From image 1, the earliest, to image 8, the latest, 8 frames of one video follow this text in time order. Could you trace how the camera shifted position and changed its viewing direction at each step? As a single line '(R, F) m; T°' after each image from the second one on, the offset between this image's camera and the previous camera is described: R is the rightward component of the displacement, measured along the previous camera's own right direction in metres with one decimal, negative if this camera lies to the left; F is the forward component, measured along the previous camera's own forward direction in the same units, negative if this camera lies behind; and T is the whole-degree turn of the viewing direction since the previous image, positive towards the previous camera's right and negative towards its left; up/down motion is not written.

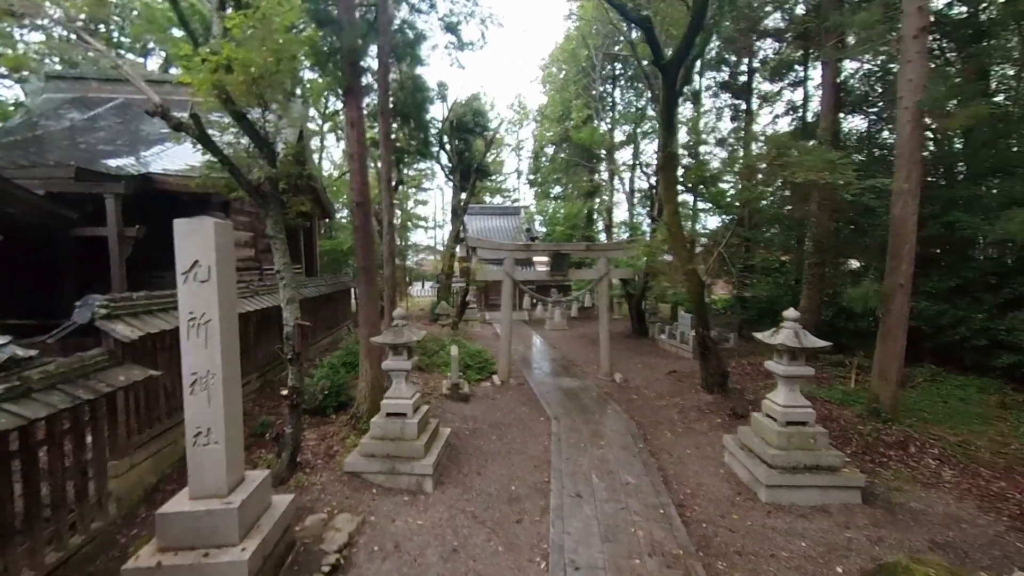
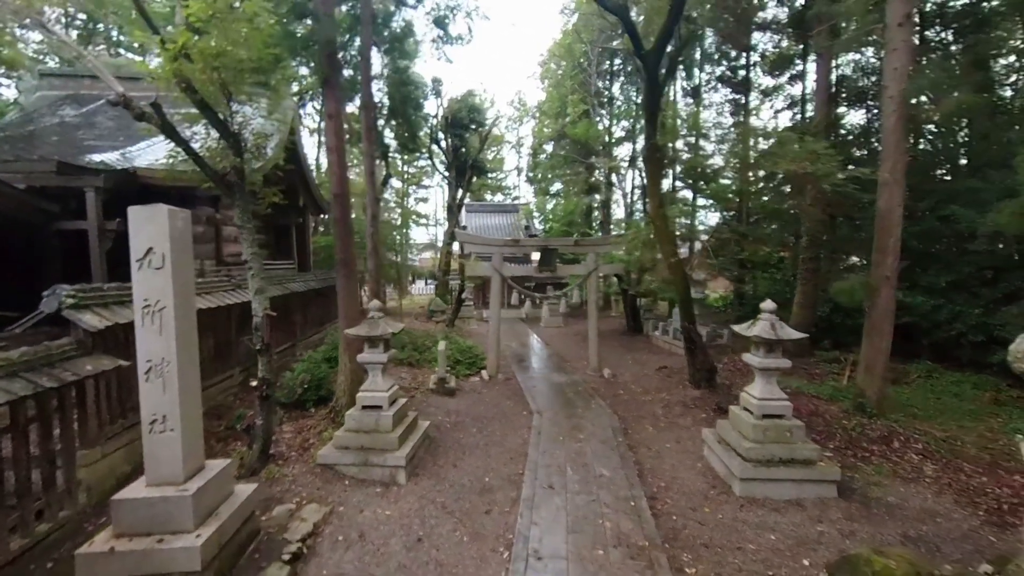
(+0.4, 0.0) m; -1°
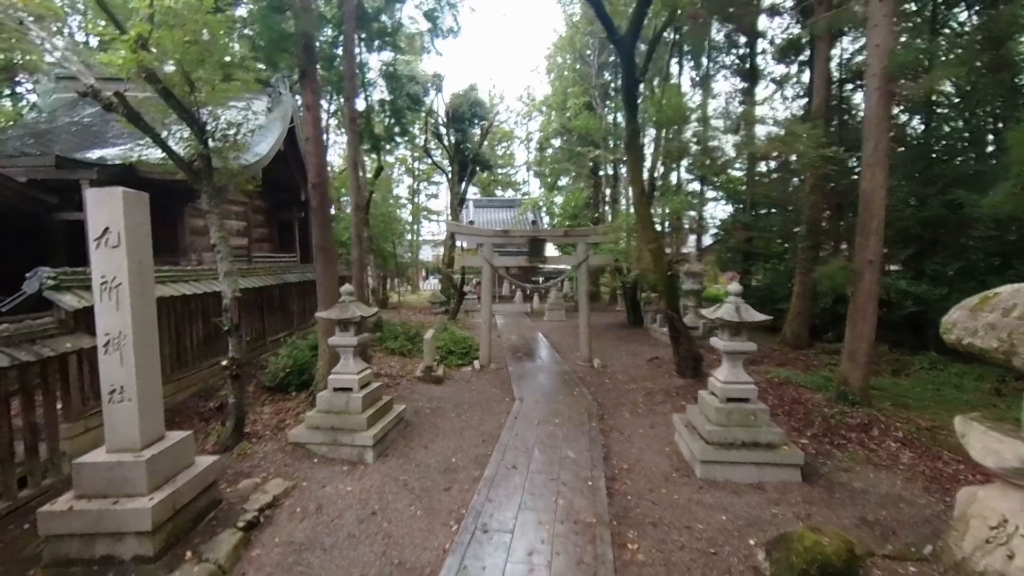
(+0.7, -0.1) m; -3°
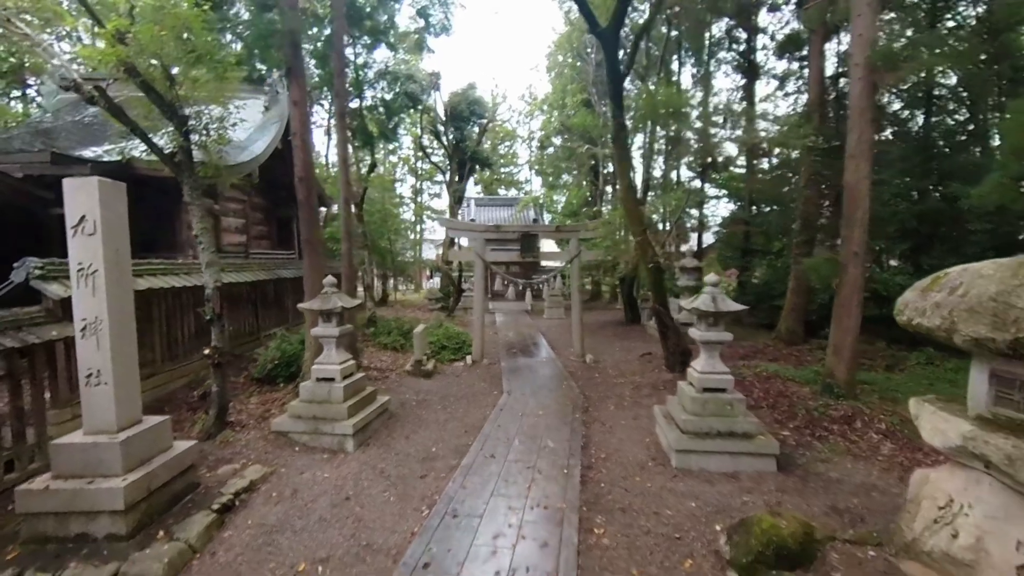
(+0.4, 0.0) m; -1°
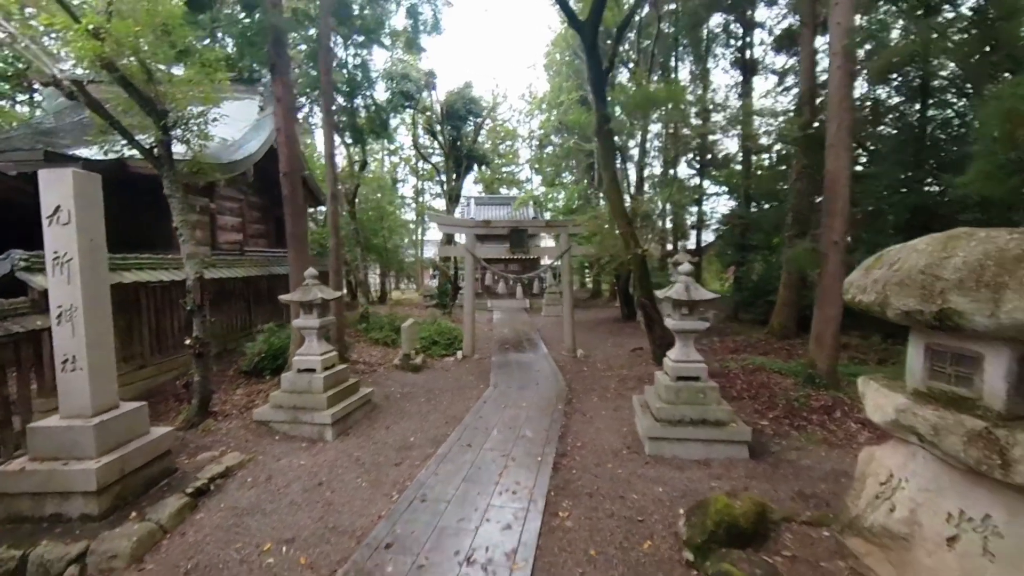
(+0.4, 0.0) m; -1°
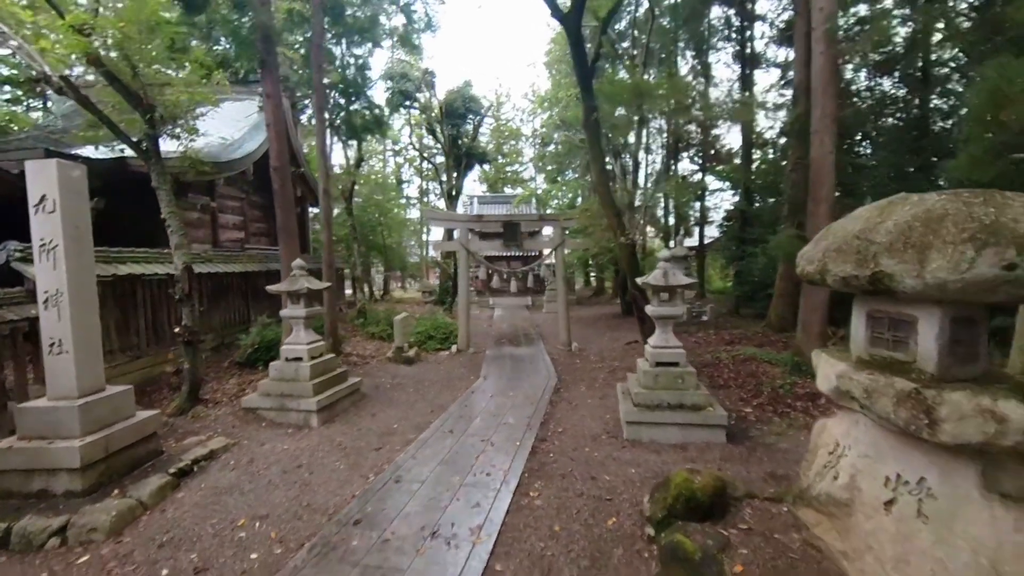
(+0.4, -0.1) m; -1°
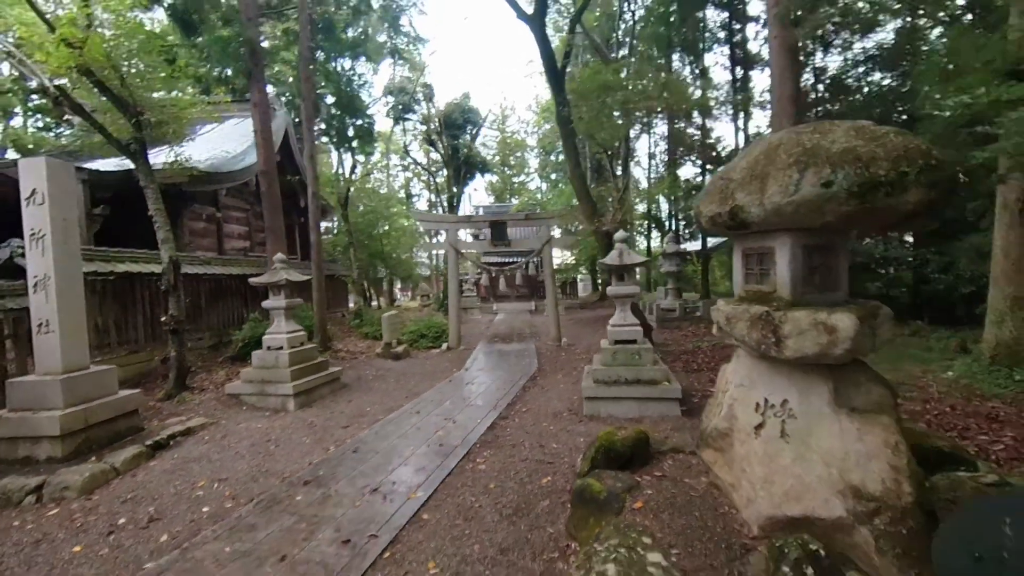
(+0.7, -0.2) m; -2°
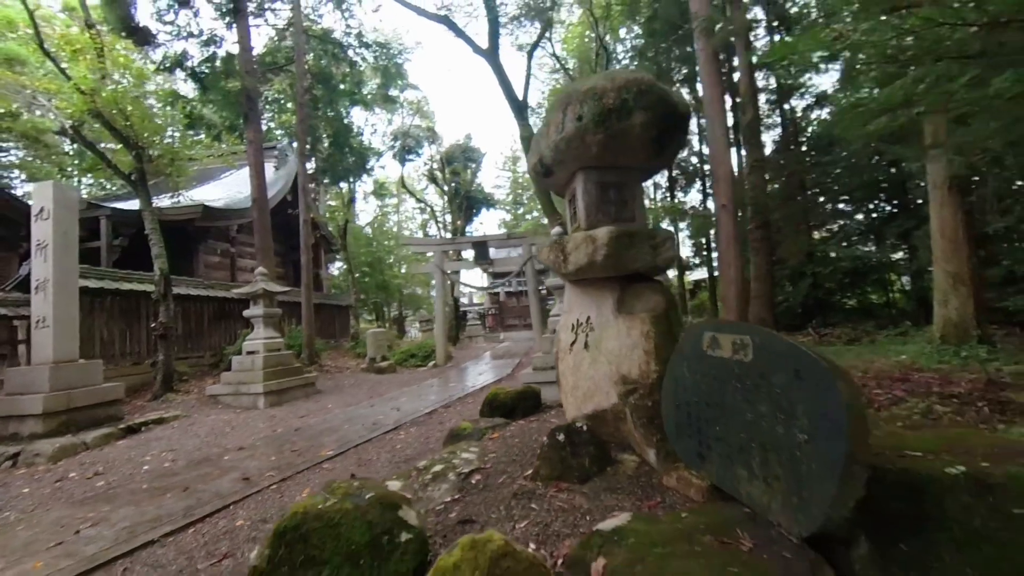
(+1.2, -0.3) m; -4°
